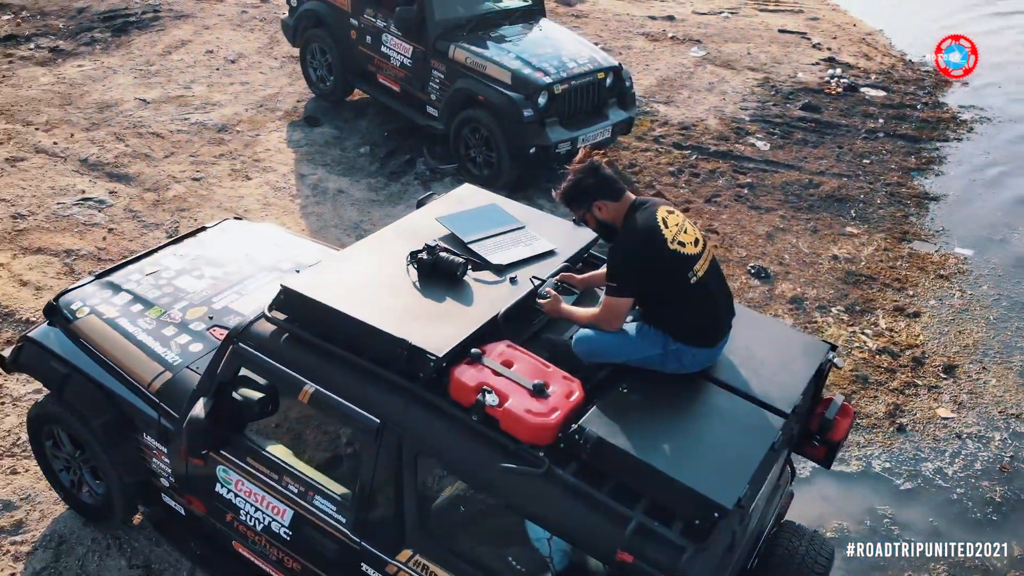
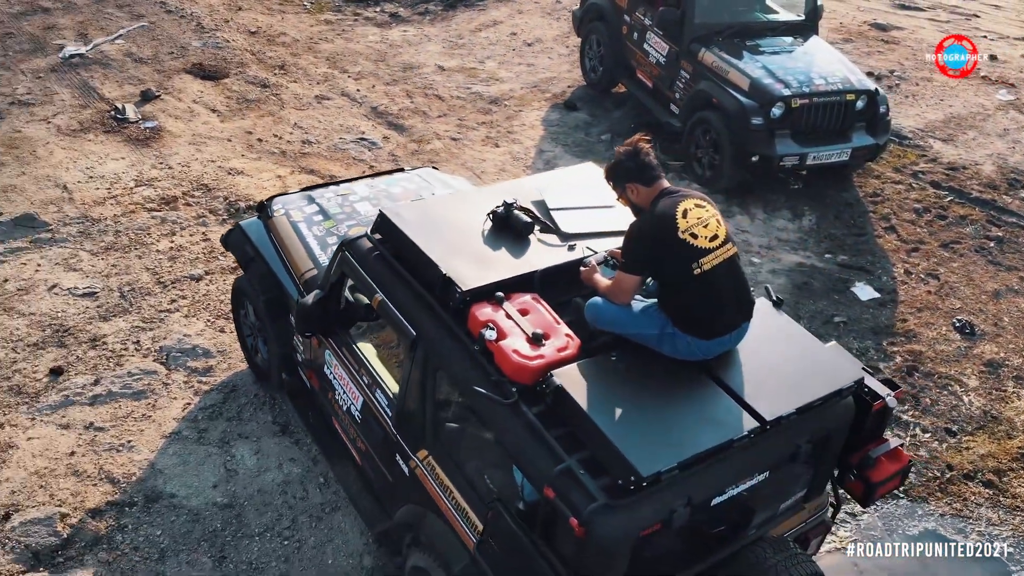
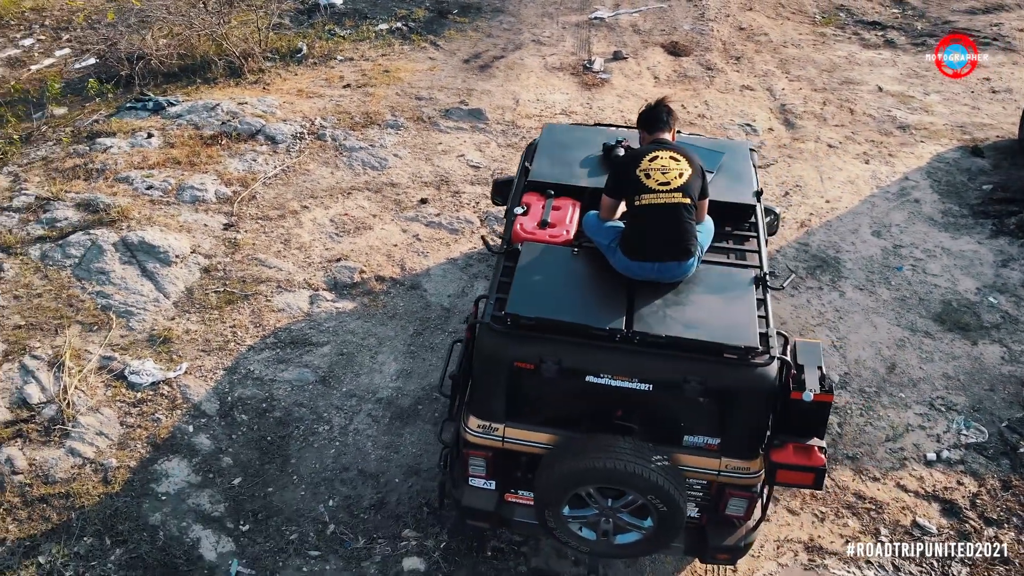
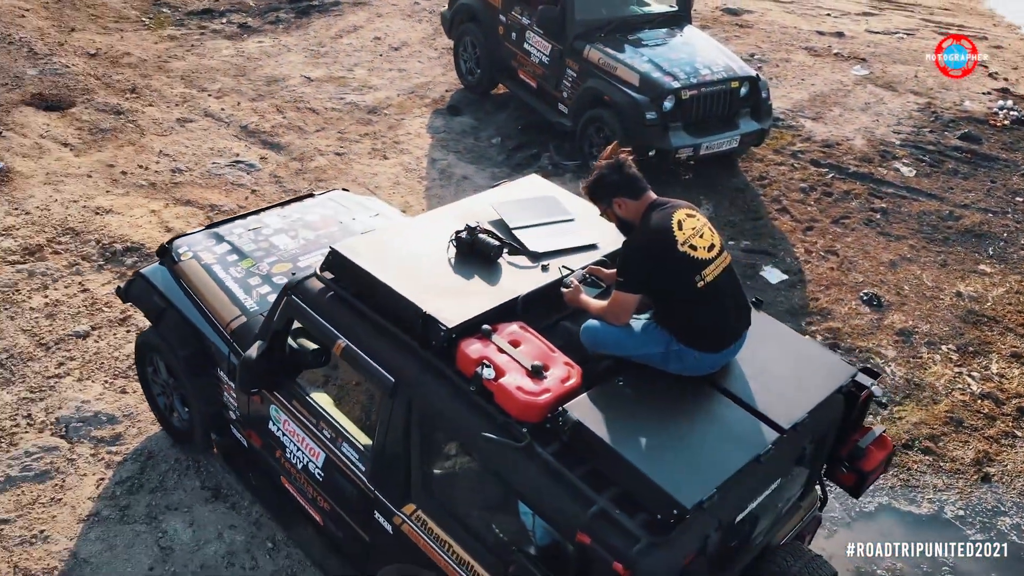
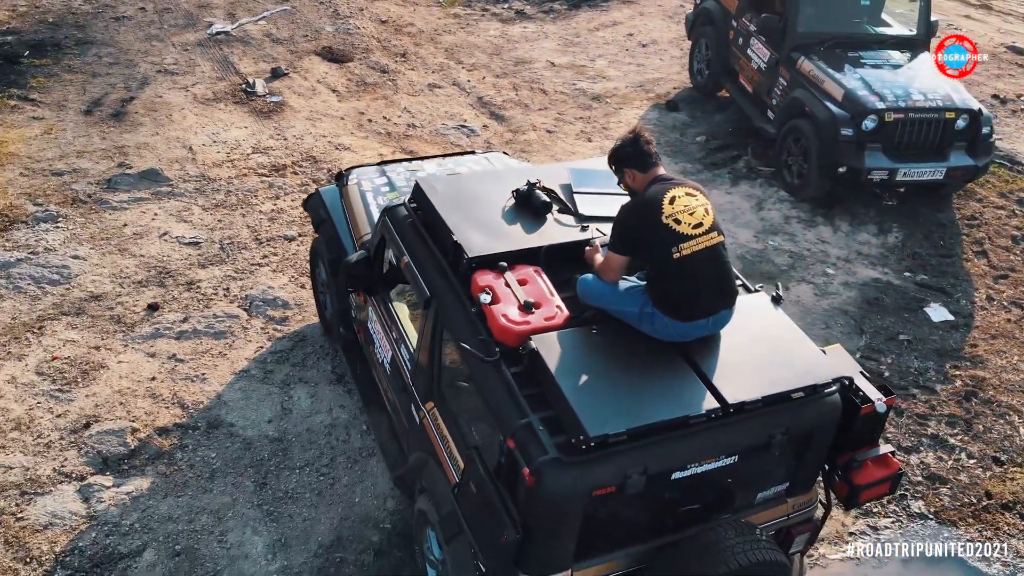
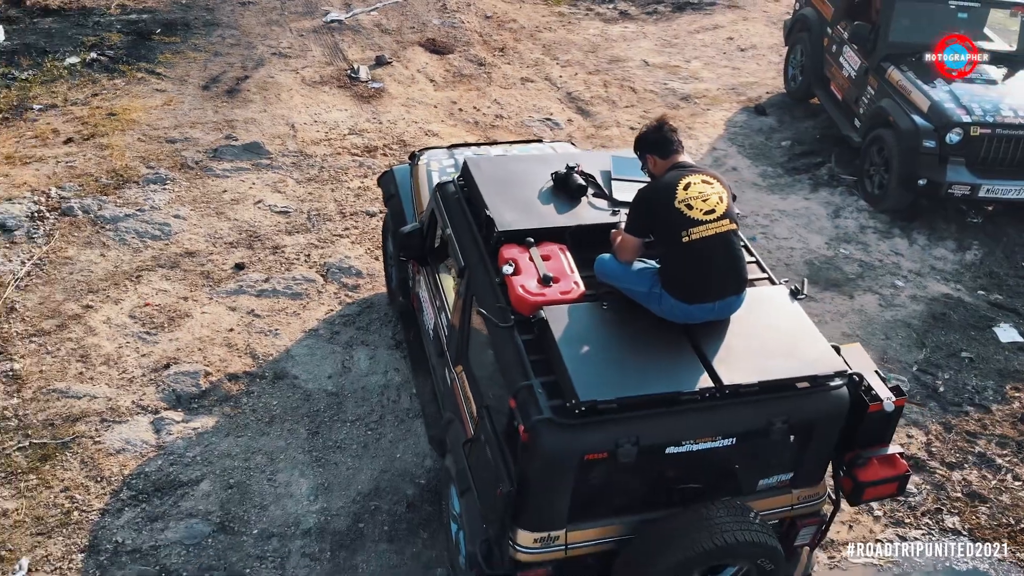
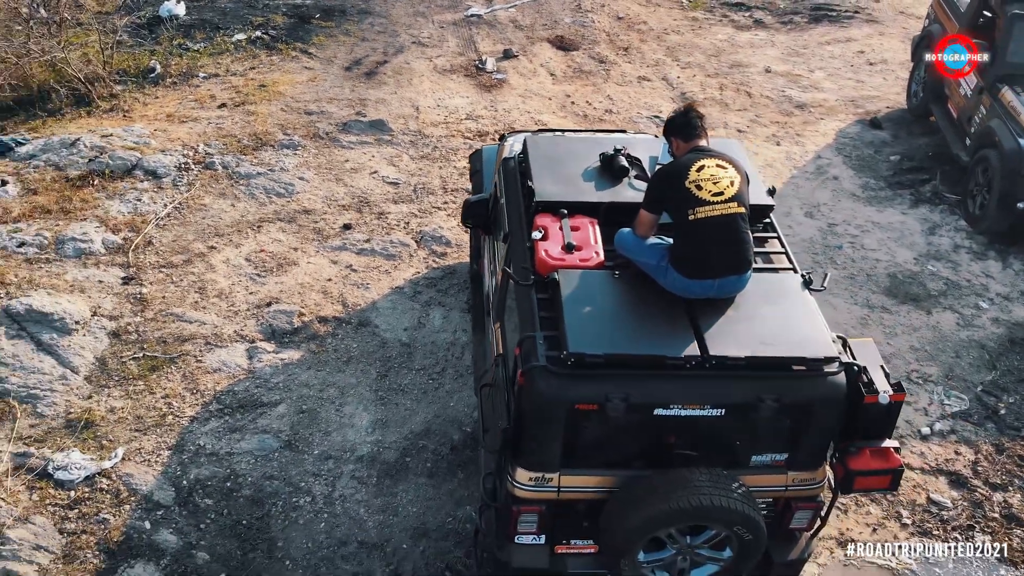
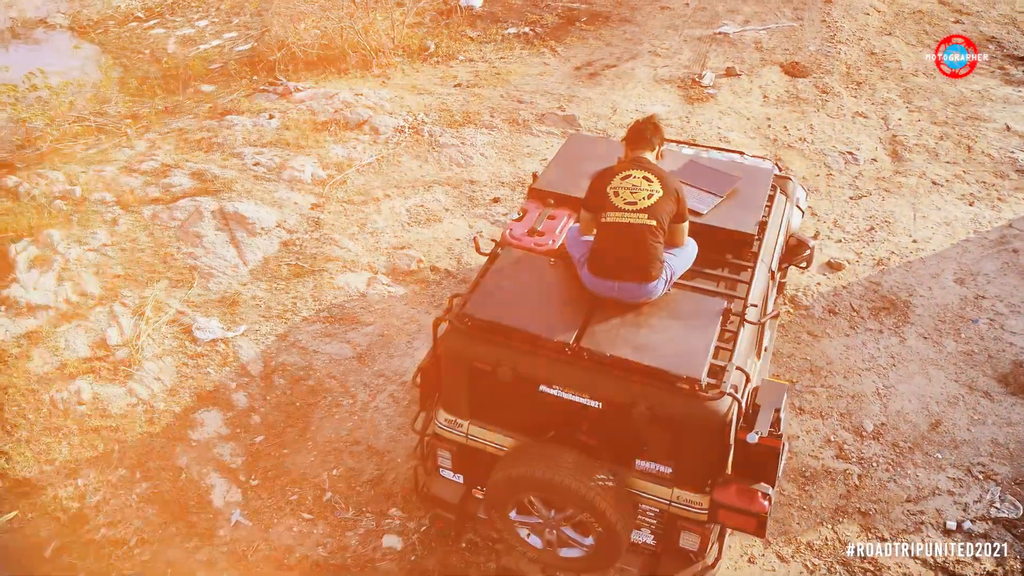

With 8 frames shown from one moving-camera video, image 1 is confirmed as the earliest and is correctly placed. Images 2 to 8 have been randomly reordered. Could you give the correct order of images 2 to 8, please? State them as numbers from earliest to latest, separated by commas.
4, 2, 5, 6, 7, 3, 8
